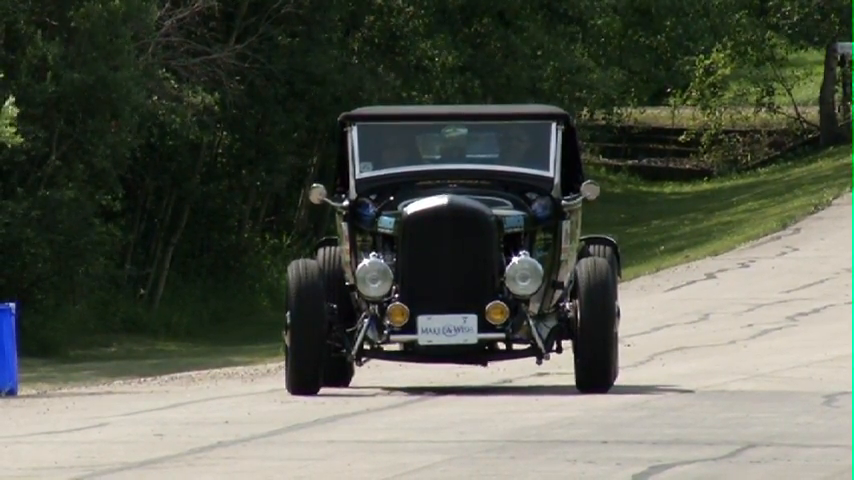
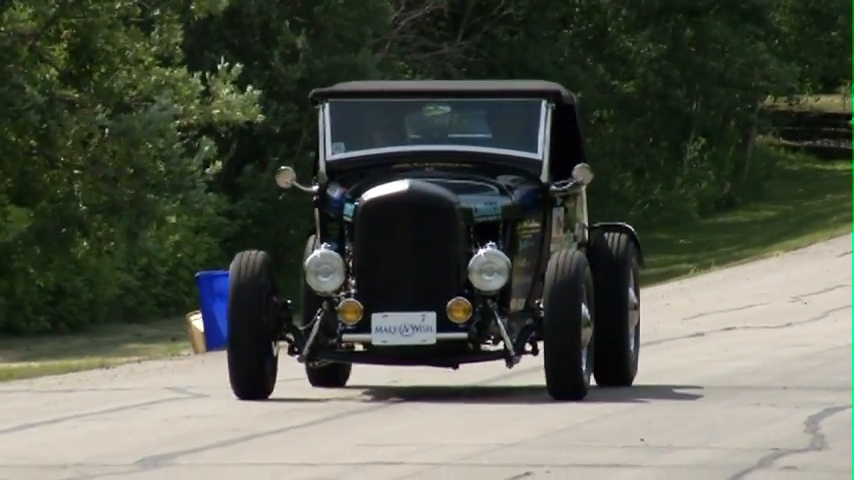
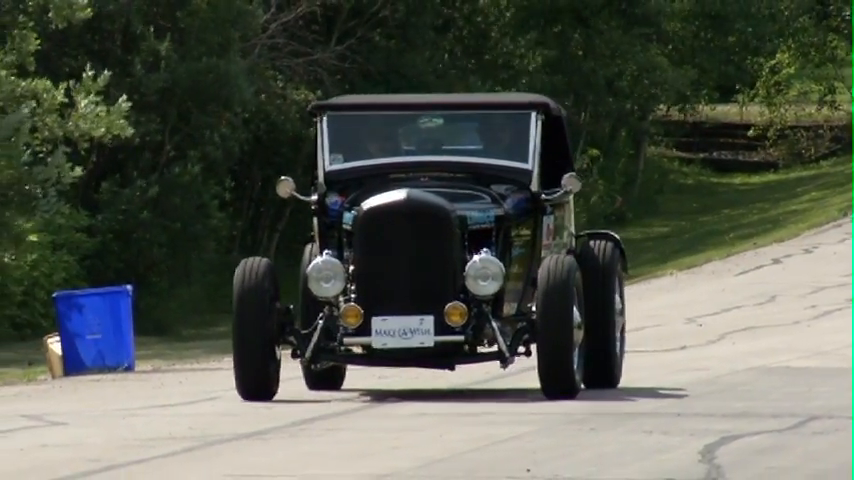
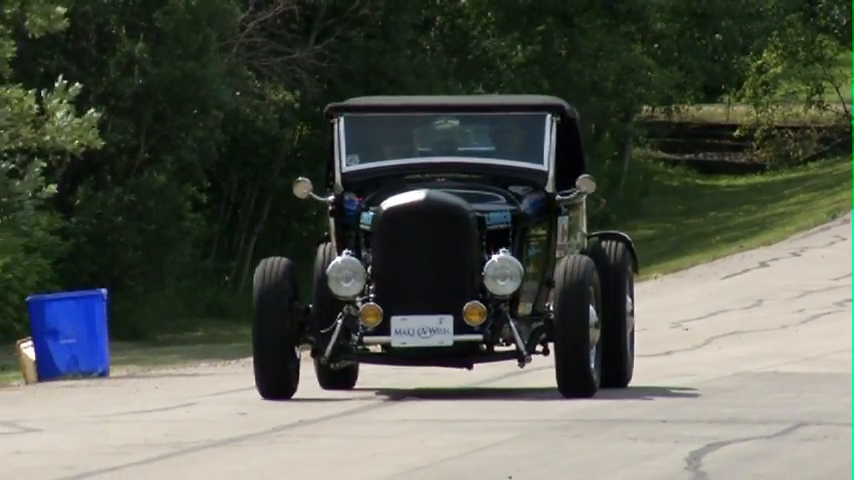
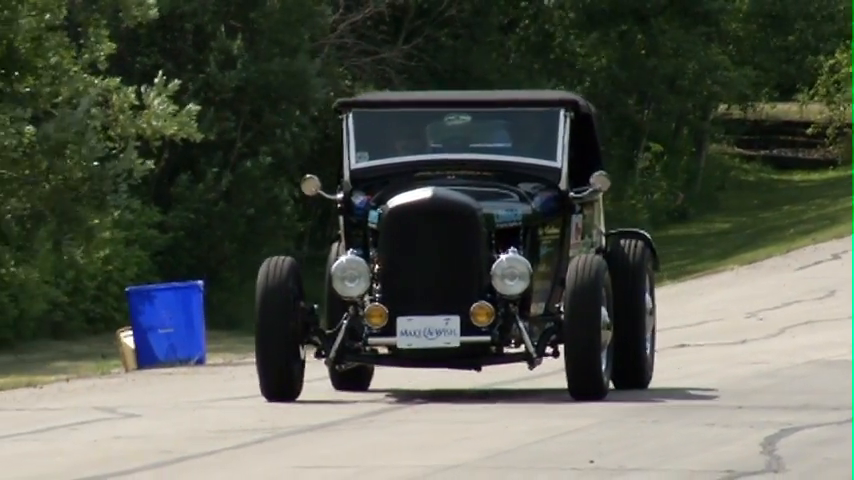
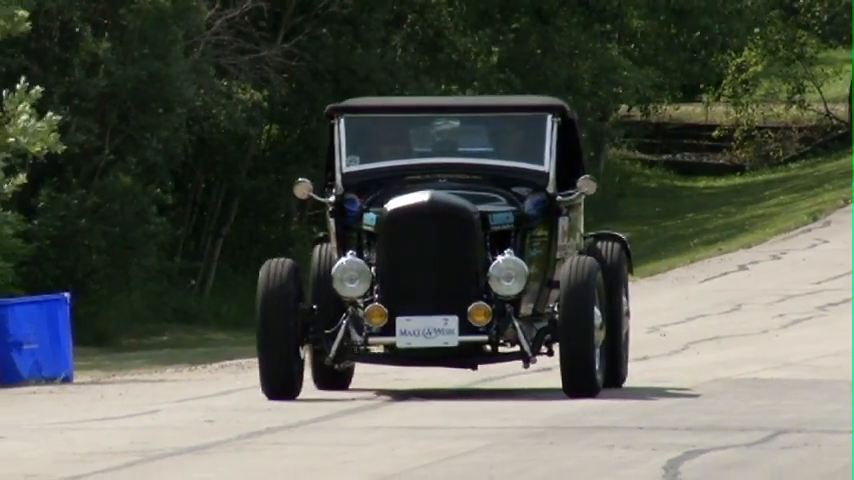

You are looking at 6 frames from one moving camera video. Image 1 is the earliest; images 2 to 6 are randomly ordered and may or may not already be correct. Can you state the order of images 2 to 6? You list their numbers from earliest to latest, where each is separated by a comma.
6, 4, 3, 5, 2
